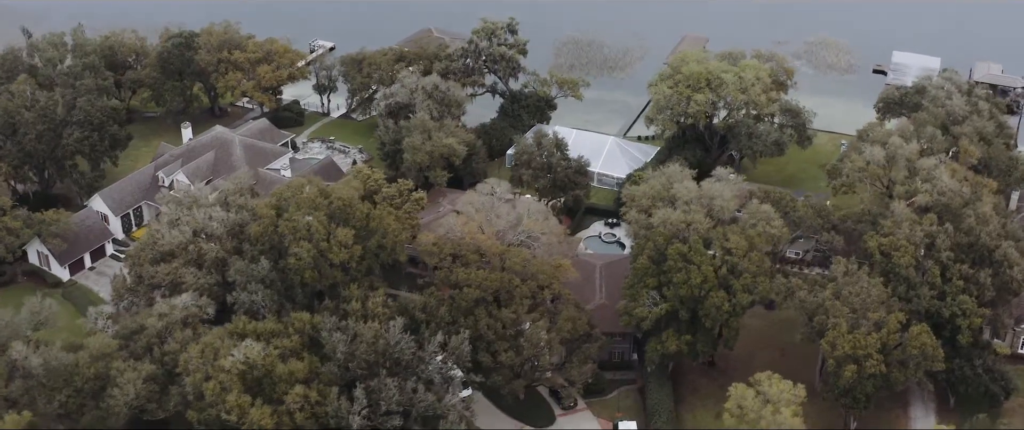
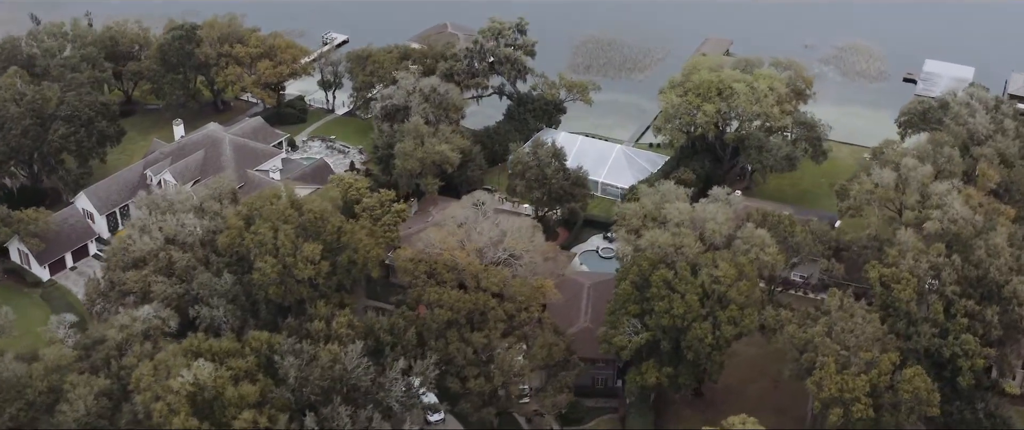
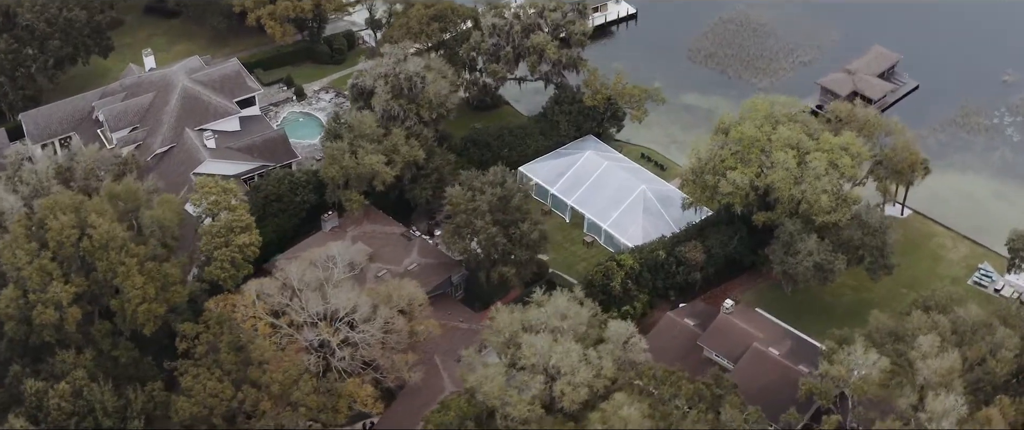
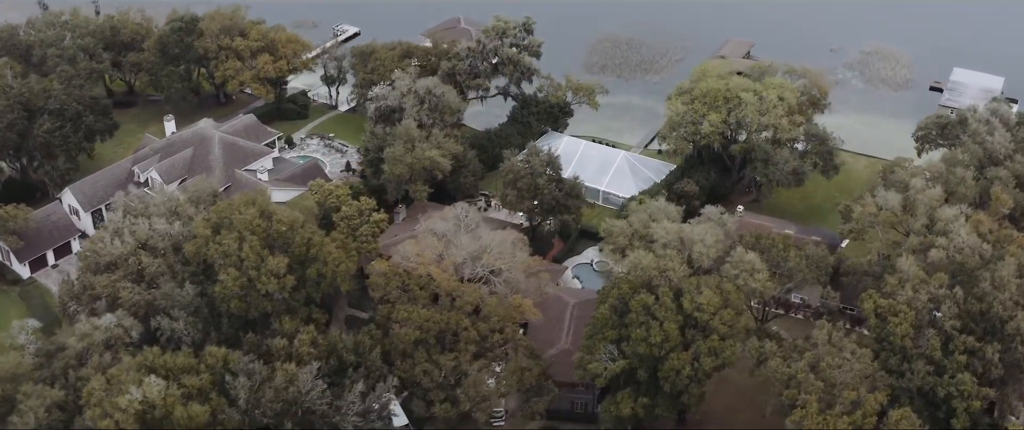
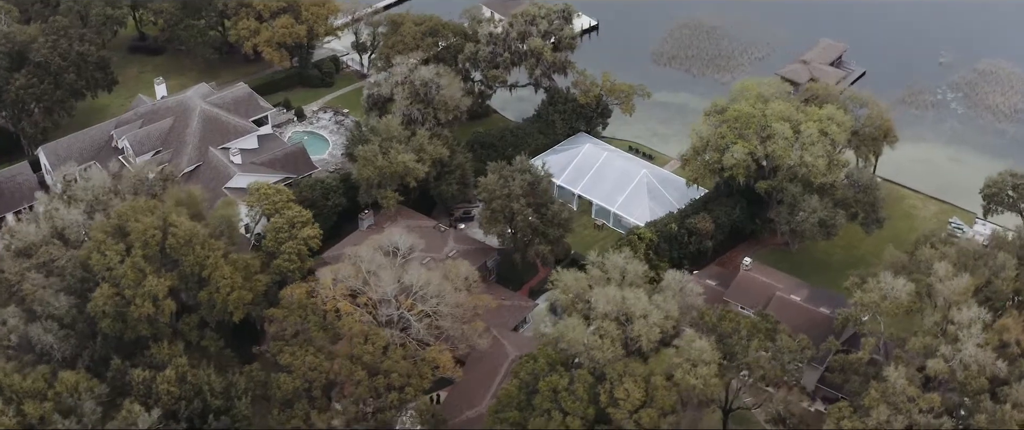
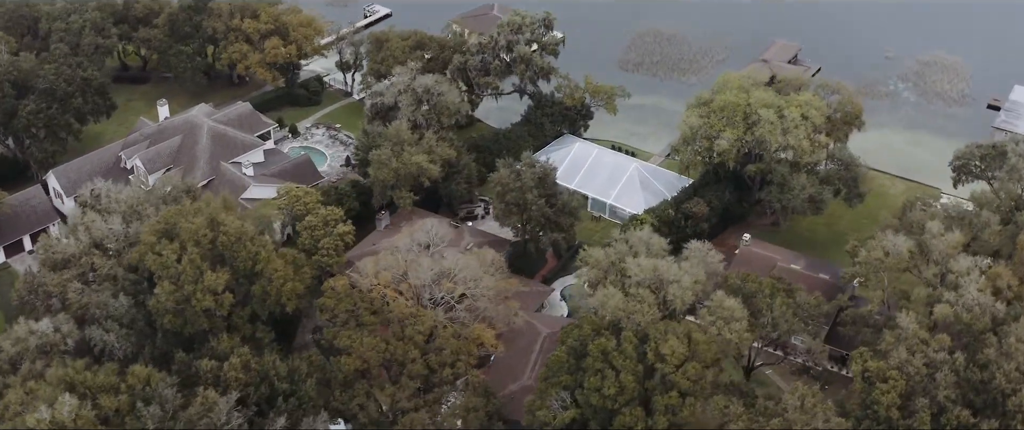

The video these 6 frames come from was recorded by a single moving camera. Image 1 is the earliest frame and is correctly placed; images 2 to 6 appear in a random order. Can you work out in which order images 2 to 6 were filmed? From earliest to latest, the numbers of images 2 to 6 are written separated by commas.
2, 4, 6, 5, 3
